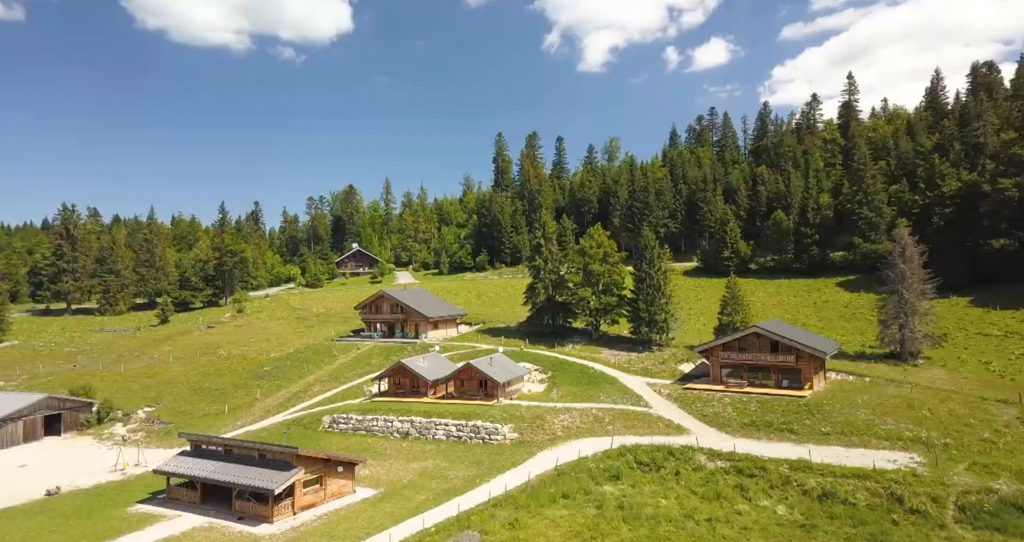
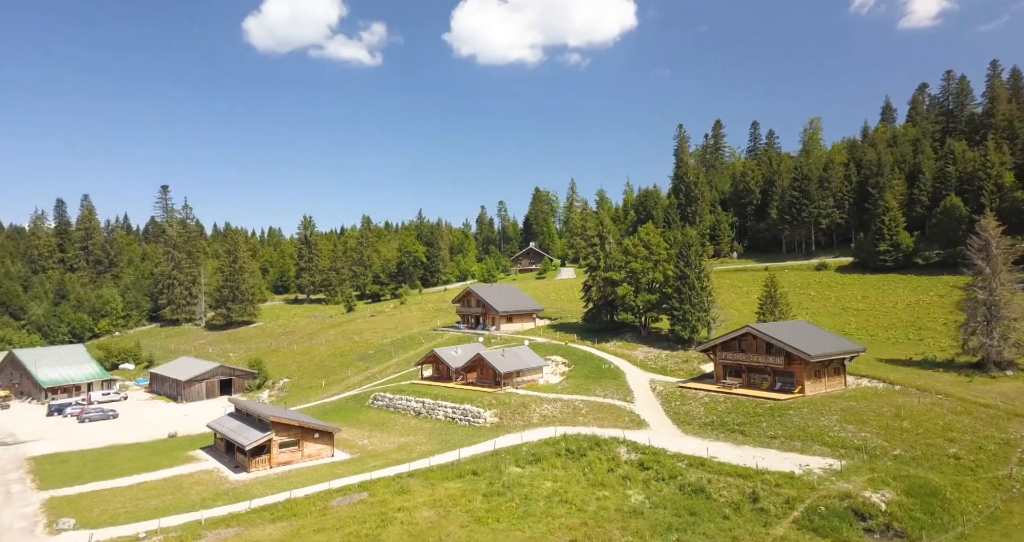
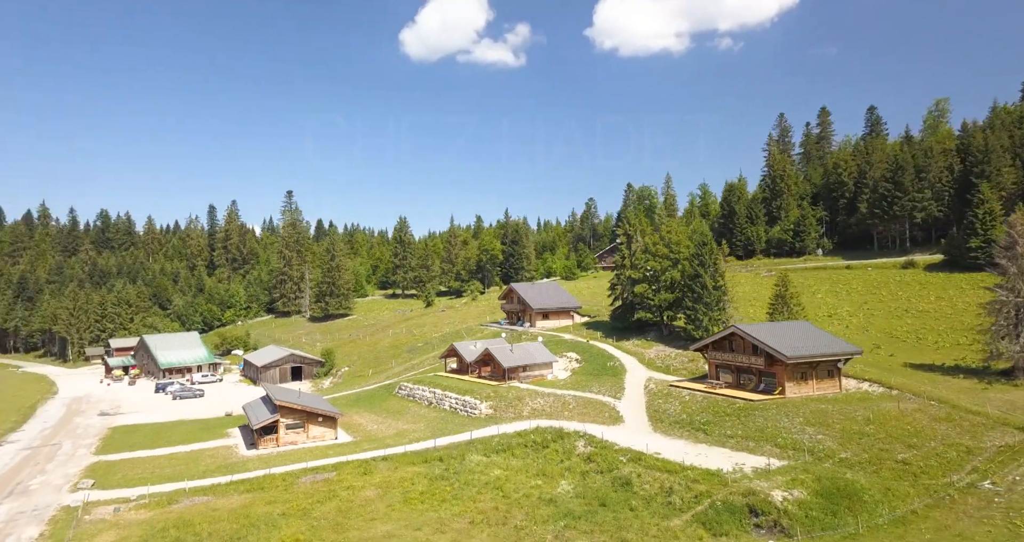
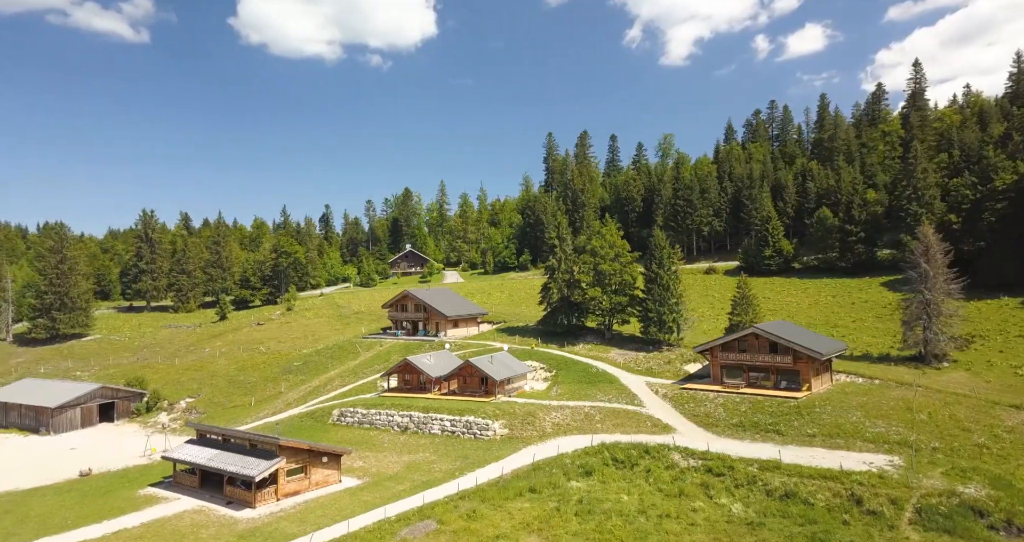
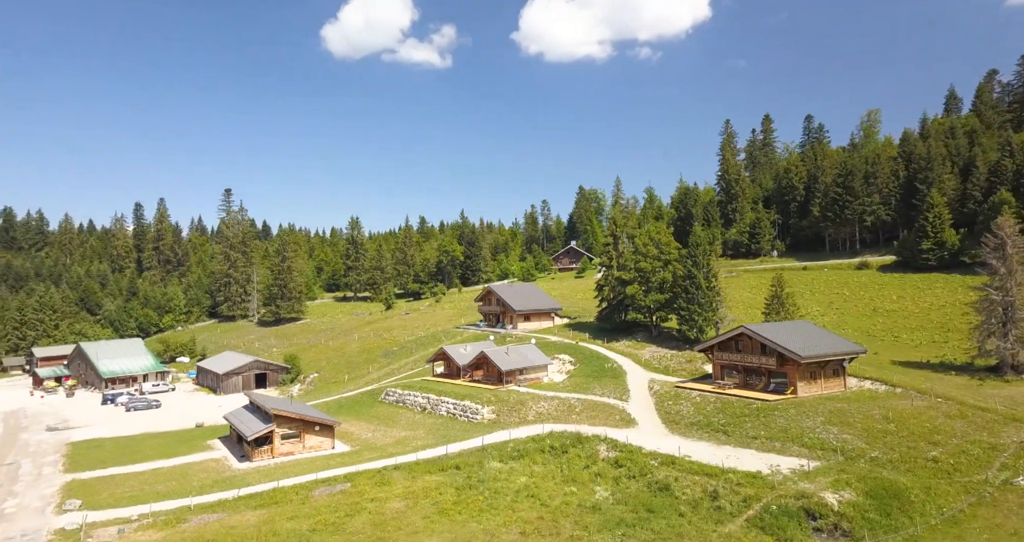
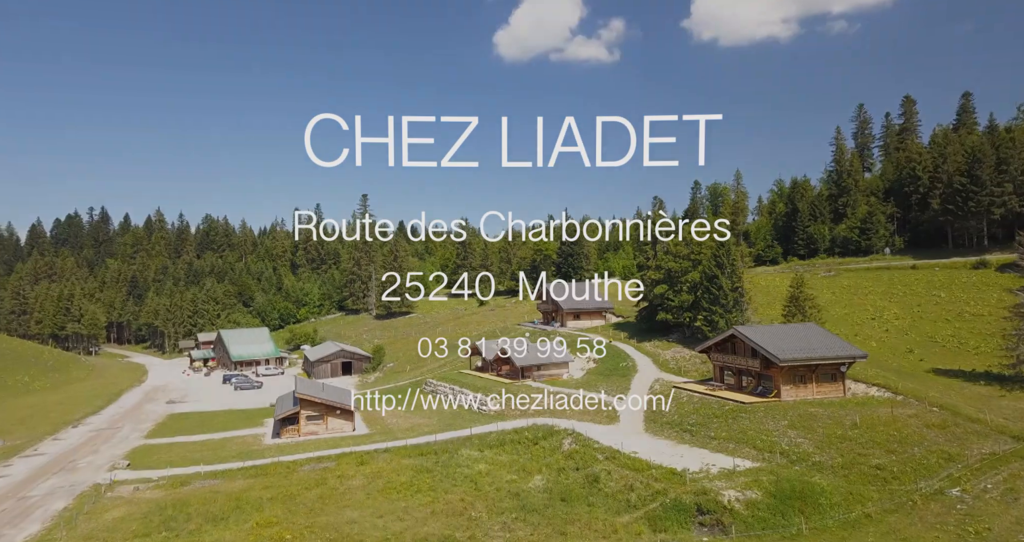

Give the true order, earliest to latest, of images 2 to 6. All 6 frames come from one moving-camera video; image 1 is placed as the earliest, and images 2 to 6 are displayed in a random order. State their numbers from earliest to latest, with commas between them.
4, 2, 5, 3, 6
